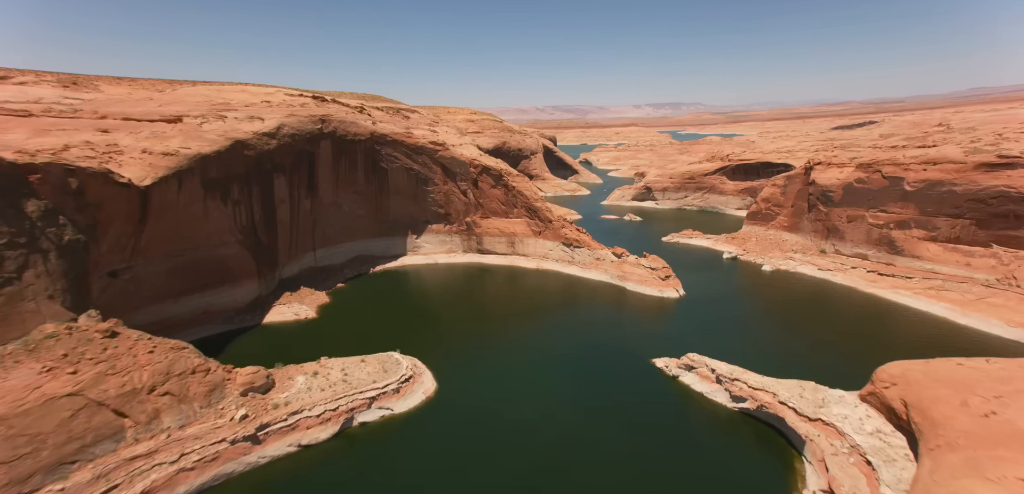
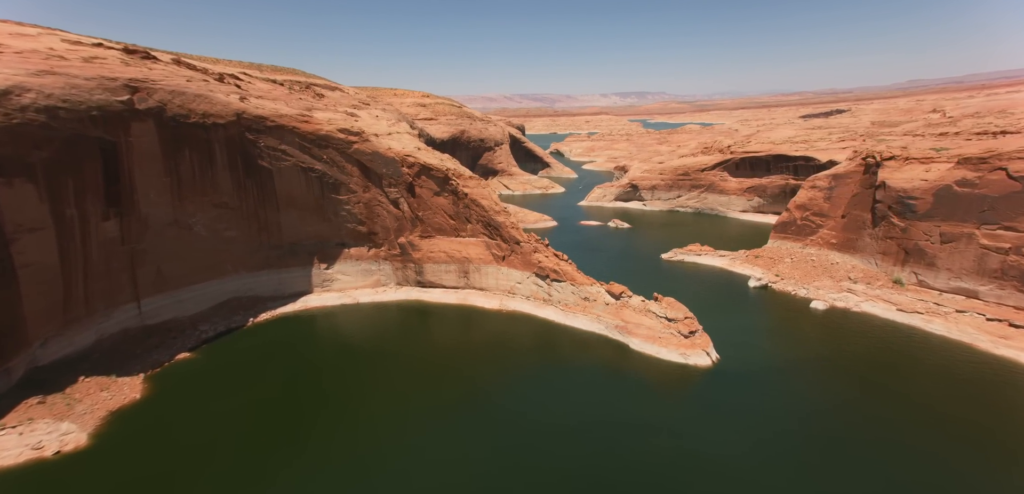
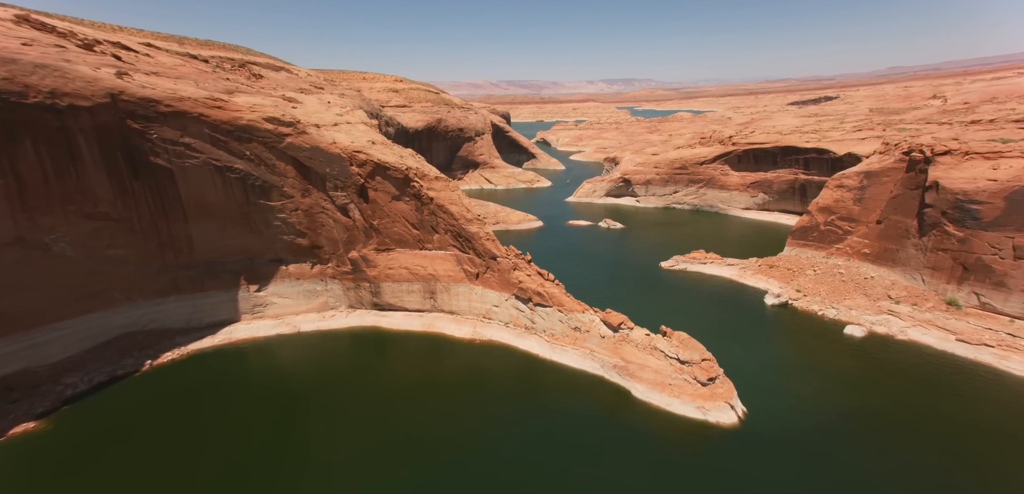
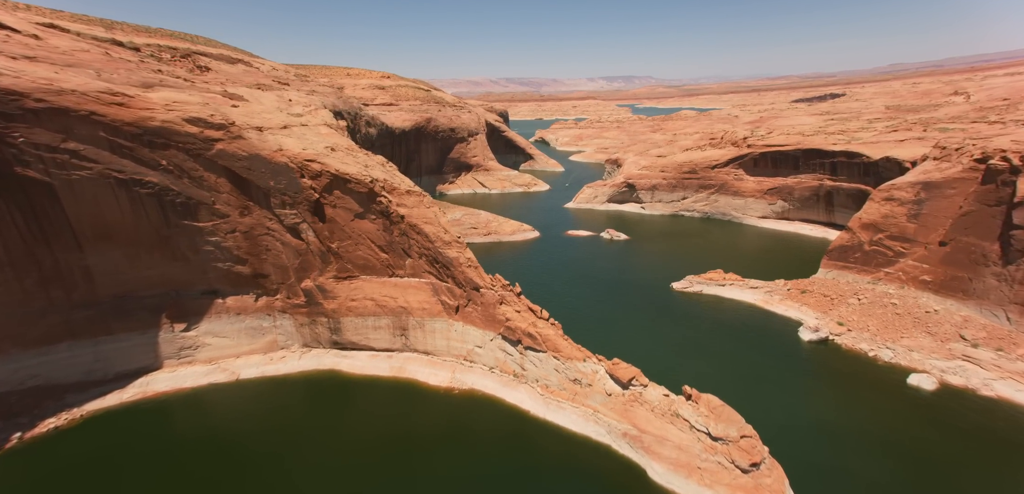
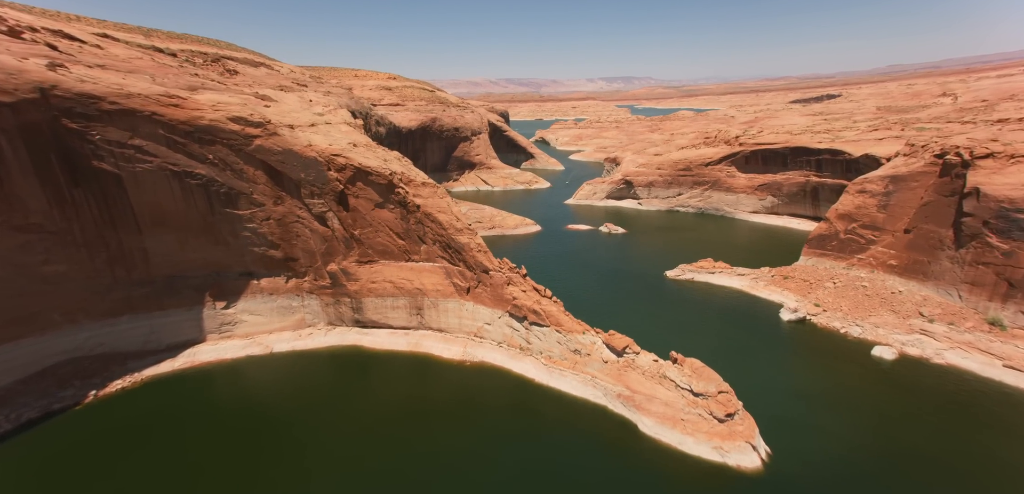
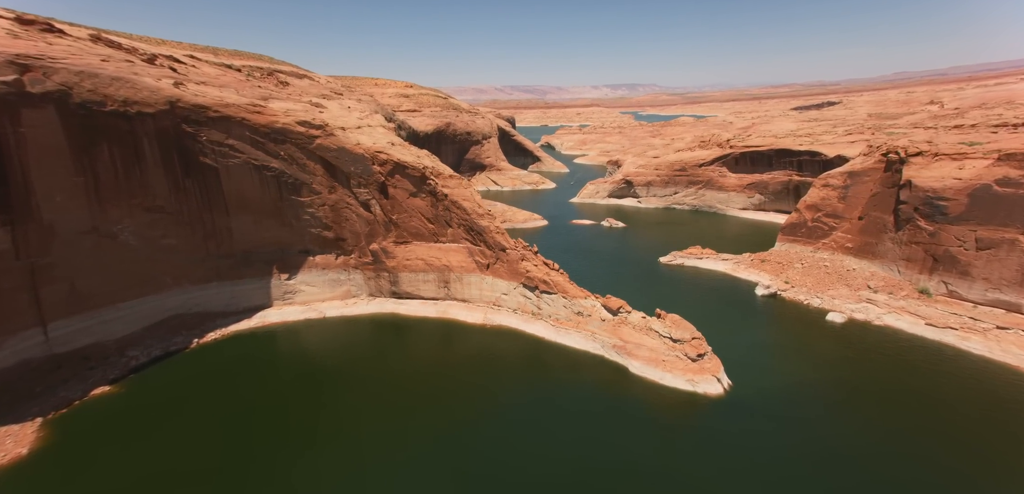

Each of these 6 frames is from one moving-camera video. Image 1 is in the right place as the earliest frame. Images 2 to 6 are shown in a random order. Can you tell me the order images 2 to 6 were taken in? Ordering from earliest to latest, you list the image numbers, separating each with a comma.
2, 6, 3, 5, 4
